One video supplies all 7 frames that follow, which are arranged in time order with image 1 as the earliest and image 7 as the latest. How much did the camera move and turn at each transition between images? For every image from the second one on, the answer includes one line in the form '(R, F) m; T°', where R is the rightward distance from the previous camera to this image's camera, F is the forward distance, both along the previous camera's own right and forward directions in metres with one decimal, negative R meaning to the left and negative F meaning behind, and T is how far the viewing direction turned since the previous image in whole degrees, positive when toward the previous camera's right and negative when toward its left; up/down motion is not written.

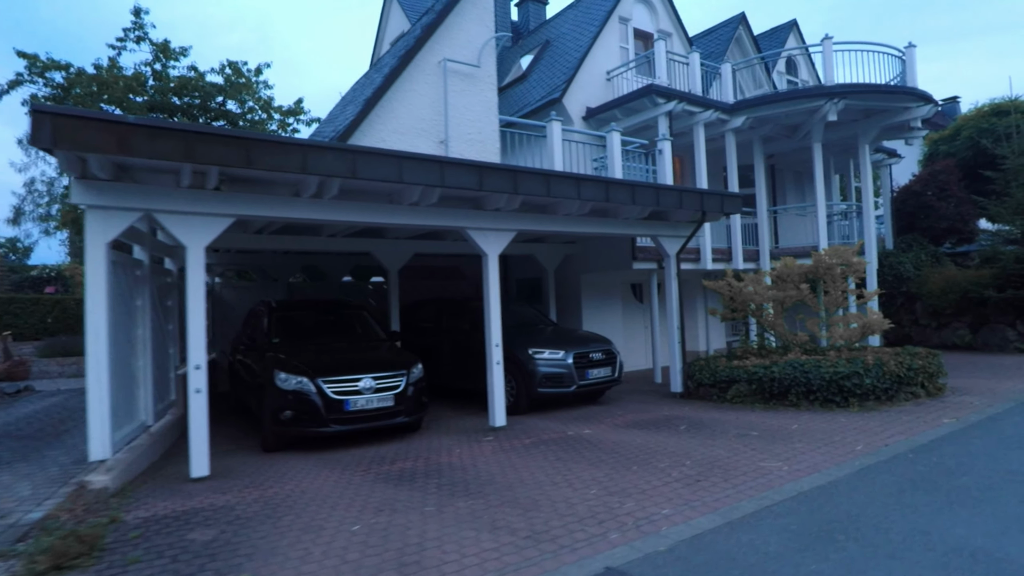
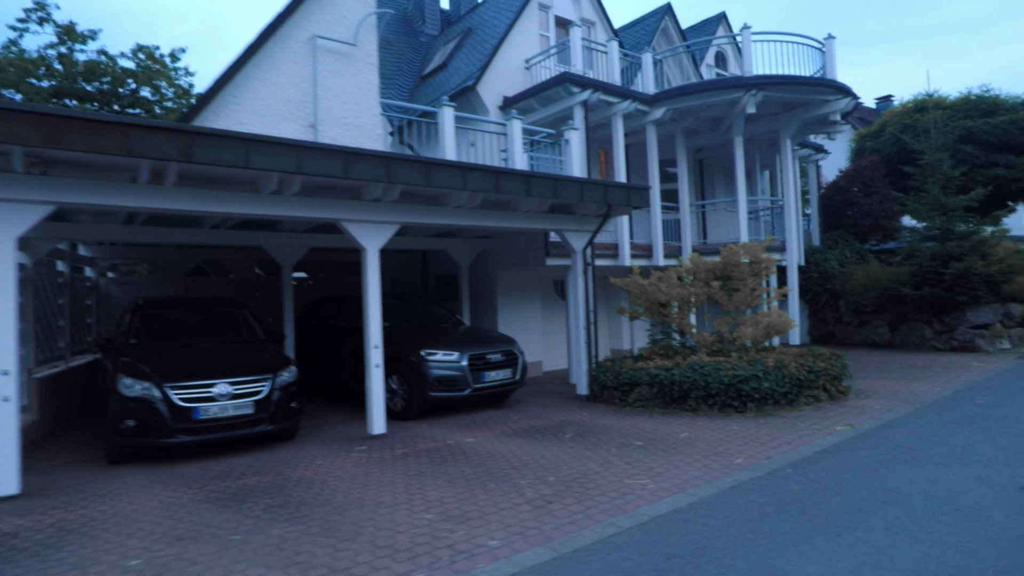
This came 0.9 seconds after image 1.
(+1.0, +0.6) m; +3°
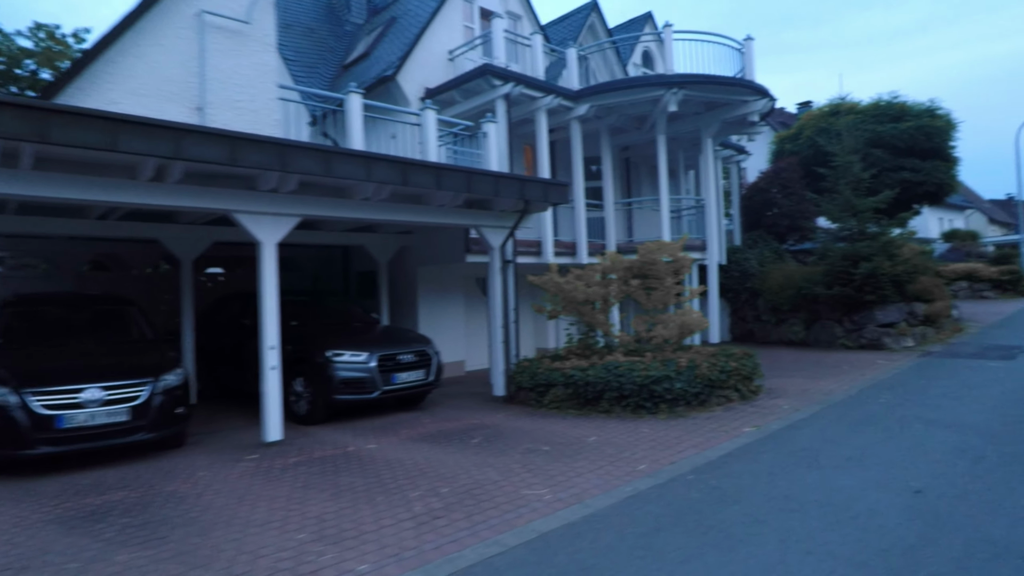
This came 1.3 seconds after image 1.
(+0.4, +0.3) m; +5°
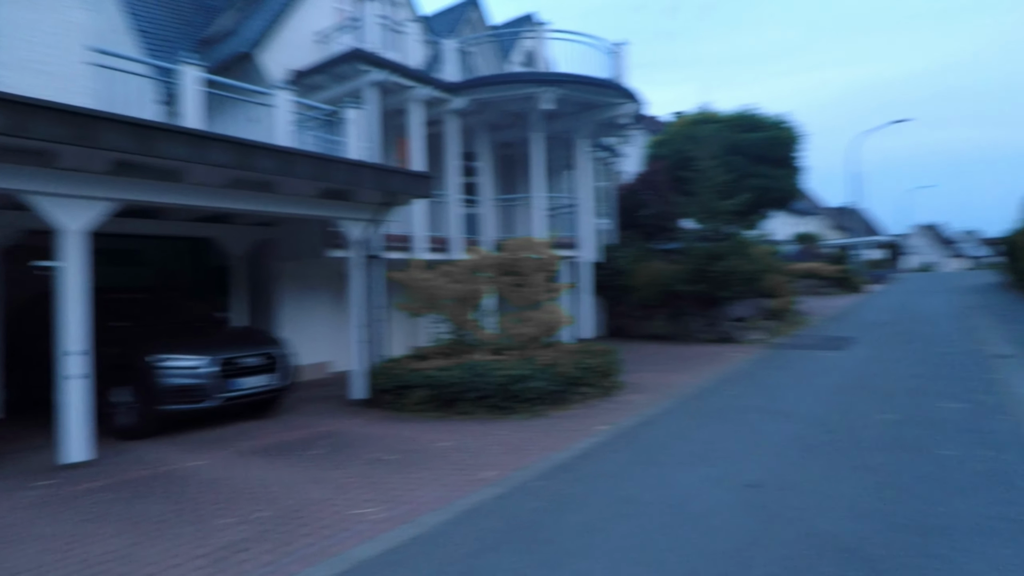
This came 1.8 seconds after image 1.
(+0.4, +0.4) m; +10°
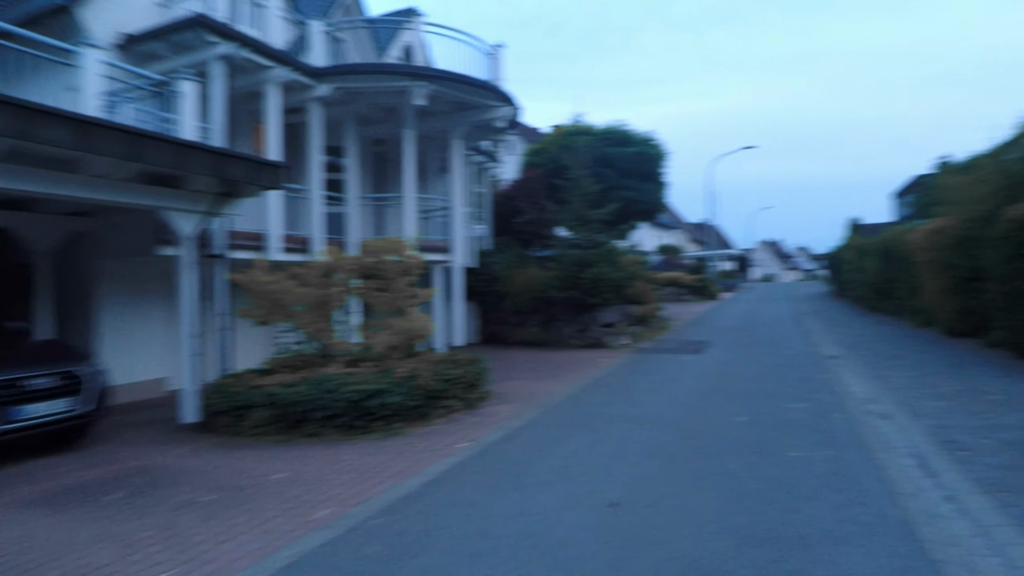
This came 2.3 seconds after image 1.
(+0.2, +0.8) m; +11°
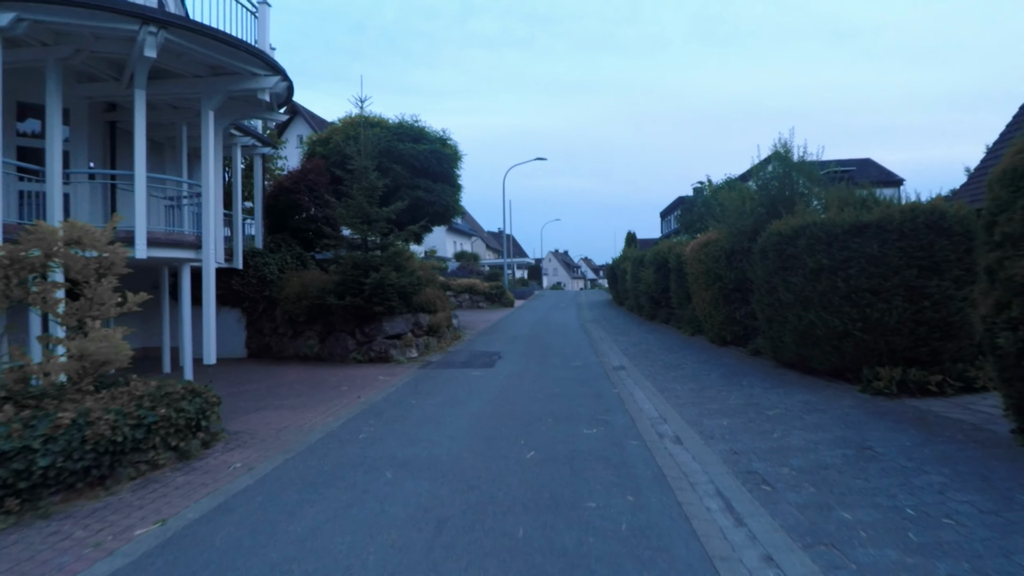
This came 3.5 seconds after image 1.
(+0.7, +2.1) m; +17°
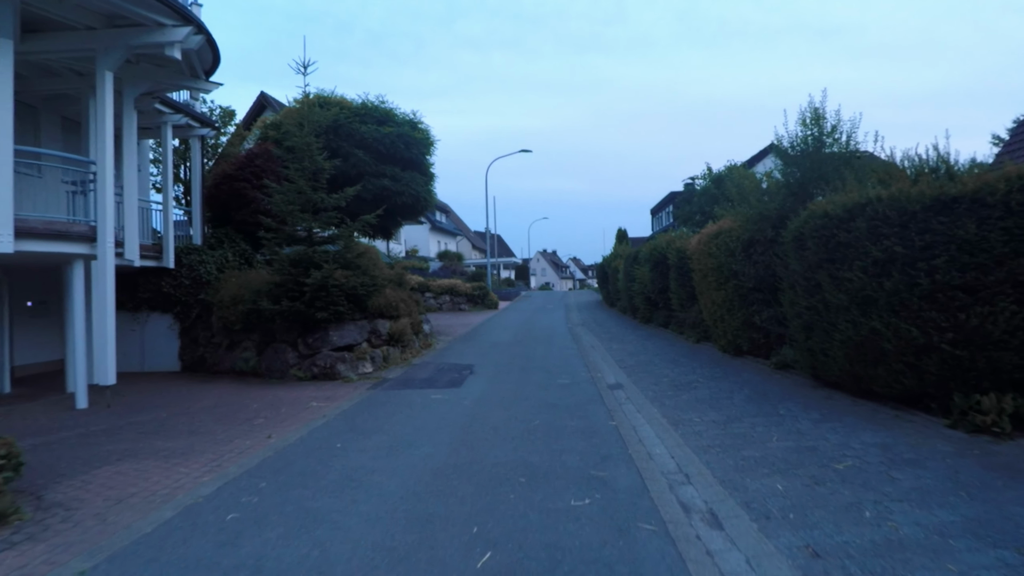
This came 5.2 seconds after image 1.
(+0.4, +3.2) m; +1°
